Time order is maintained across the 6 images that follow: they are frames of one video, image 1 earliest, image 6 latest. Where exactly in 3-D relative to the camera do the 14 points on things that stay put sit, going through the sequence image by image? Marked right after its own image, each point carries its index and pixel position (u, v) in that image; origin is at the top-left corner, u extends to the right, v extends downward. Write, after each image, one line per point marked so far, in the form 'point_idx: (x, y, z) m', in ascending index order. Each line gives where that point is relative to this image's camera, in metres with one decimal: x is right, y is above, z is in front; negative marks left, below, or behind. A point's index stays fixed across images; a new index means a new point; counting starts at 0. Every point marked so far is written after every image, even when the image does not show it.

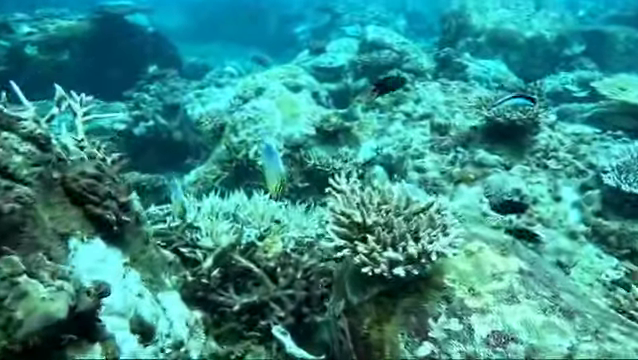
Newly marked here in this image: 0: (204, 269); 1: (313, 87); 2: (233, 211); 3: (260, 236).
0: (-1.1, -0.9, +4.2) m
1: (-0.2, +2.4, +11.2) m
2: (-1.0, -0.3, +5.0) m
3: (-0.6, -0.6, +4.6) m
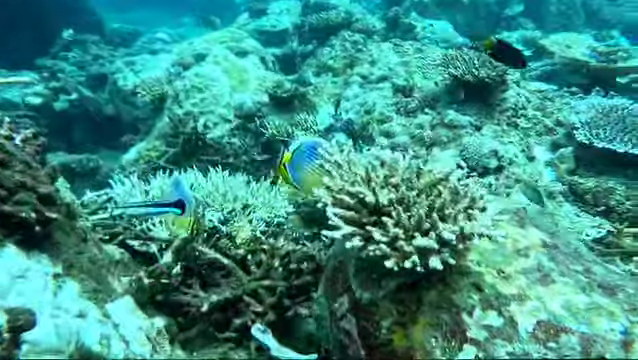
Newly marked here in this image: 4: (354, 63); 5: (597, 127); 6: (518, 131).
0: (-1.3, -0.7, +3.5) m
1: (-1.4, +3.1, +10.3) m
2: (-1.3, -0.1, +4.3) m
3: (-0.9, -0.4, +4.0) m
4: (+0.7, +2.5, +9.1) m
5: (+3.4, +0.7, +5.3) m
6: (+2.7, +0.7, +5.8) m
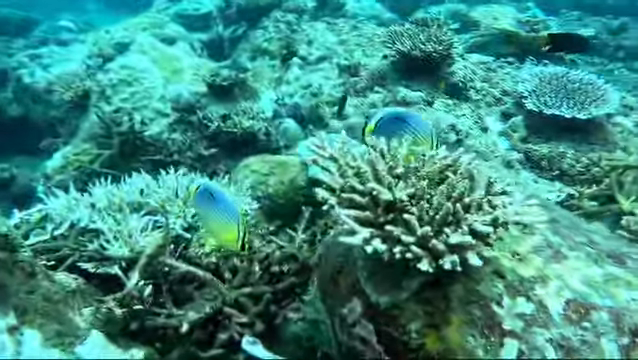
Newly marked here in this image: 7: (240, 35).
0: (-1.3, -0.8, +3.1) m
1: (-3.0, +3.2, +9.6) m
2: (-1.6, -0.2, +3.9) m
3: (-1.1, -0.4, +3.6) m
4: (-0.6, +2.8, +8.8) m
5: (+2.8, +1.1, +5.5) m
6: (+2.0, +1.1, +5.9) m
7: (-1.9, +3.6, +10.7) m
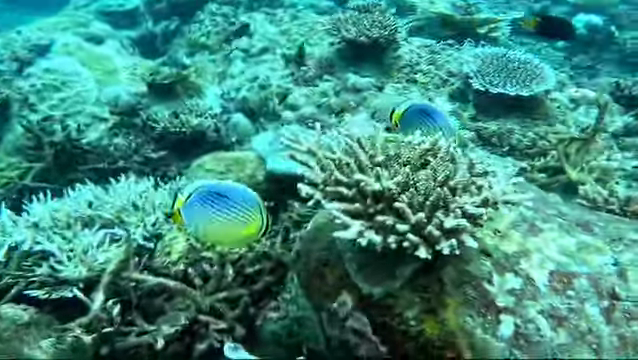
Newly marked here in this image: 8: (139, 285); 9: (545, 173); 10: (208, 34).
0: (-1.5, -0.9, +2.9) m
1: (-4.2, +3.1, +9.0) m
2: (-1.9, -0.3, +3.6) m
3: (-1.3, -0.4, +3.4) m
4: (-1.7, +2.8, +8.5) m
5: (+2.2, +1.4, +5.7) m
6: (+1.4, +1.3, +6.0) m
7: (-3.4, +3.6, +10.3) m
8: (-1.3, -0.7, +3.0) m
9: (+2.1, +0.1, +4.1) m
10: (-2.2, +2.9, +8.7) m
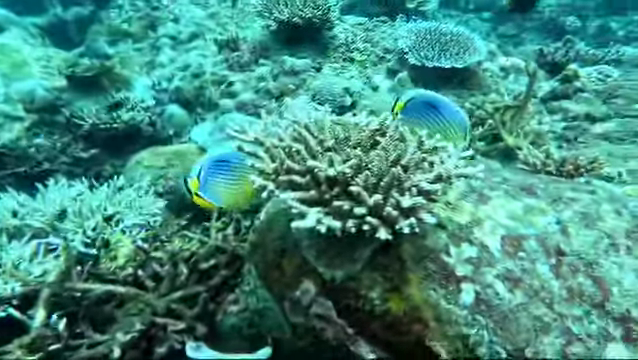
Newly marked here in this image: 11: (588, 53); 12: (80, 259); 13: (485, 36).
0: (-1.7, -0.9, +2.6) m
1: (-5.6, +3.0, +8.2) m
2: (-2.3, -0.3, +3.3) m
3: (-1.6, -0.4, +3.1) m
4: (-3.0, +2.9, +8.1) m
5: (+1.4, +1.8, +5.8) m
6: (+0.5, +1.6, +6.0) m
7: (-4.9, +3.6, +9.5) m
8: (-1.6, -0.8, +2.8) m
9: (+1.6, +0.4, +4.3) m
10: (-3.5, +3.0, +8.1) m
11: (+4.1, +1.9, +6.6) m
12: (-1.6, -0.6, +3.0) m
13: (+3.1, +2.7, +7.9) m
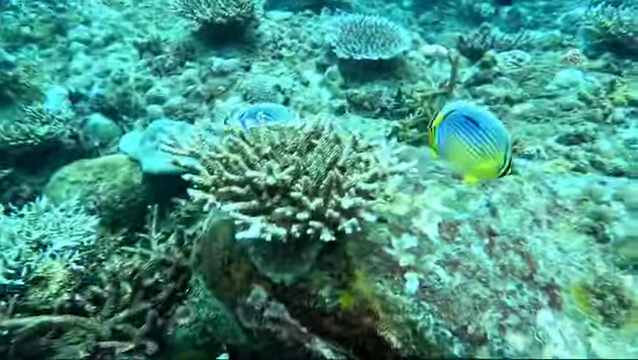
0: (-2.0, -1.1, +2.4) m
1: (-6.9, +2.5, +7.3) m
2: (-2.7, -0.6, +3.0) m
3: (-2.0, -0.6, +2.9) m
4: (-4.3, +2.7, +7.5) m
5: (+0.4, +1.9, +5.9) m
6: (-0.5, +1.7, +6.0) m
7: (-6.5, +3.2, +8.7) m
8: (-1.9, -0.9, +2.6) m
9: (+1.0, +0.5, +4.5) m
10: (-4.8, +2.7, +7.5) m
11: (+3.0, +2.3, +7.1) m
12: (-2.0, -0.8, +2.7) m
13: (+1.7, +3.0, +8.2) m
